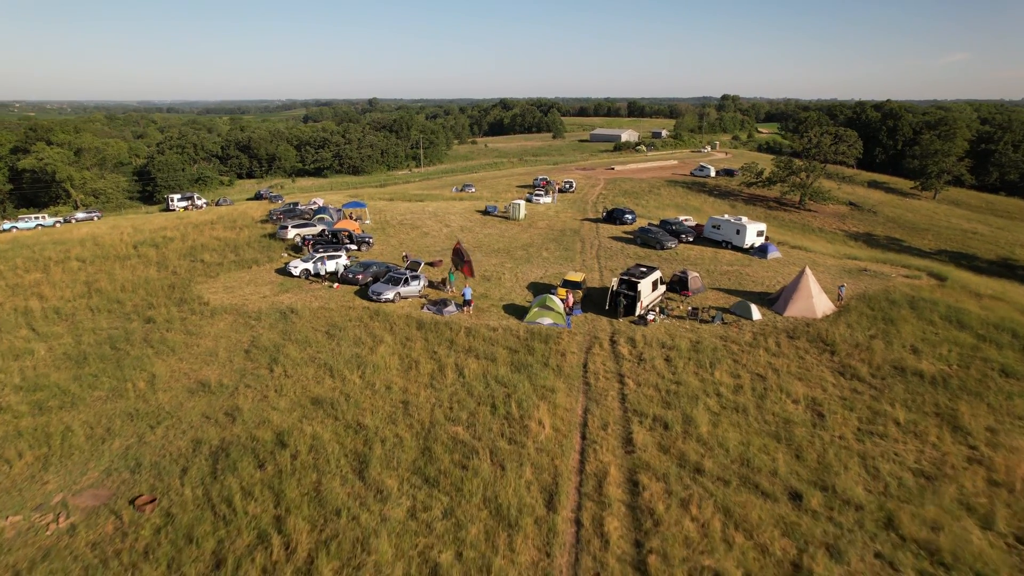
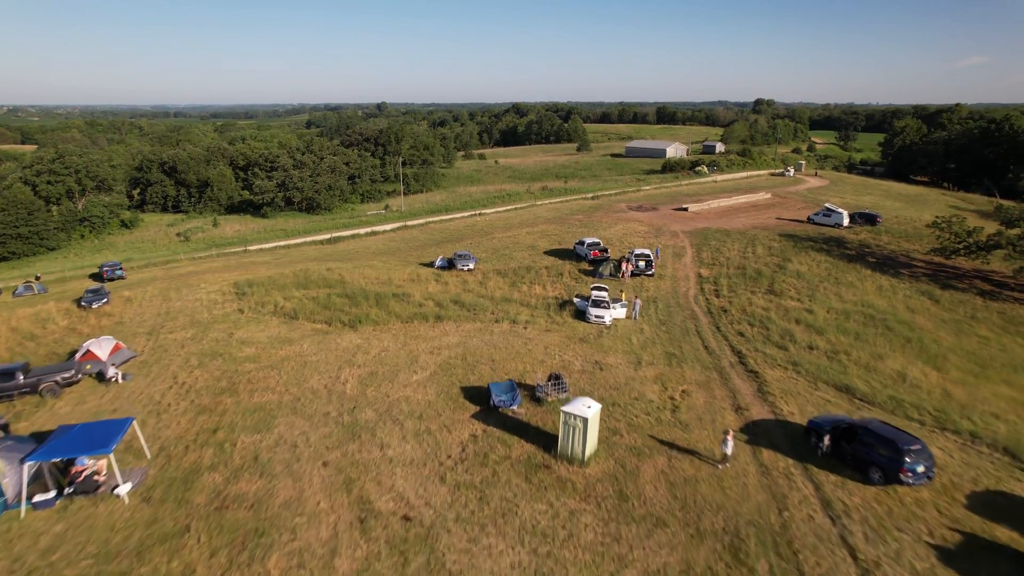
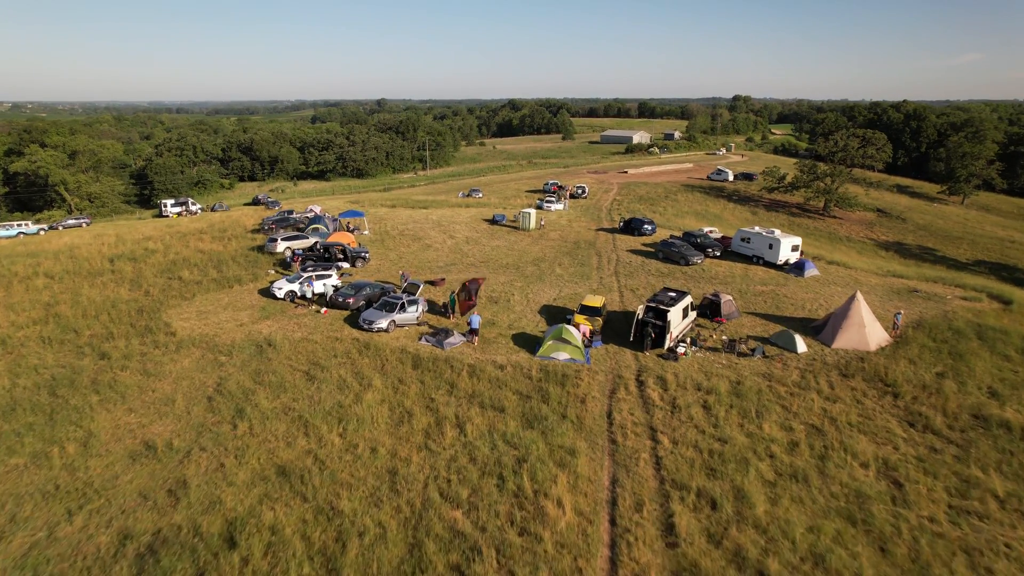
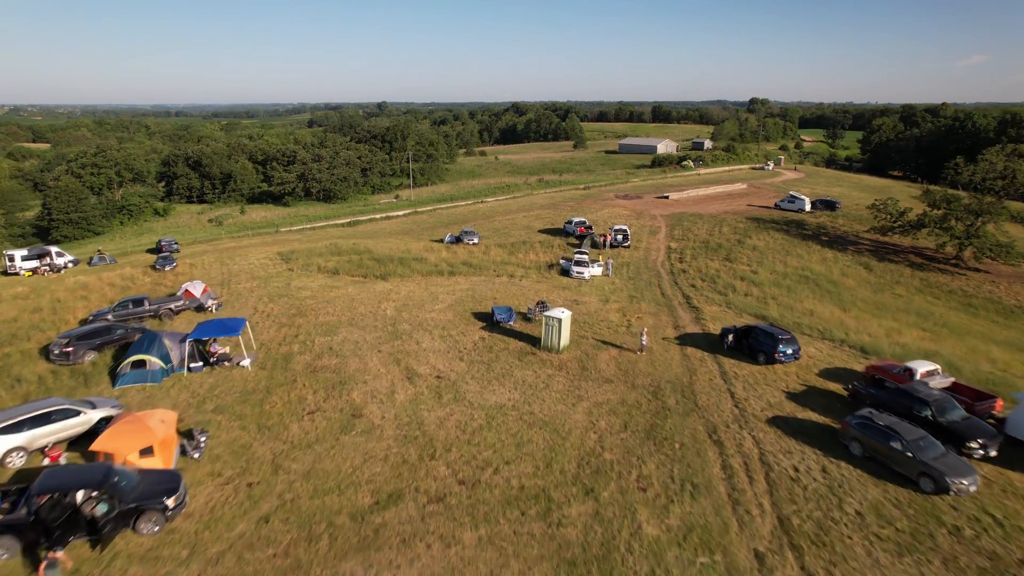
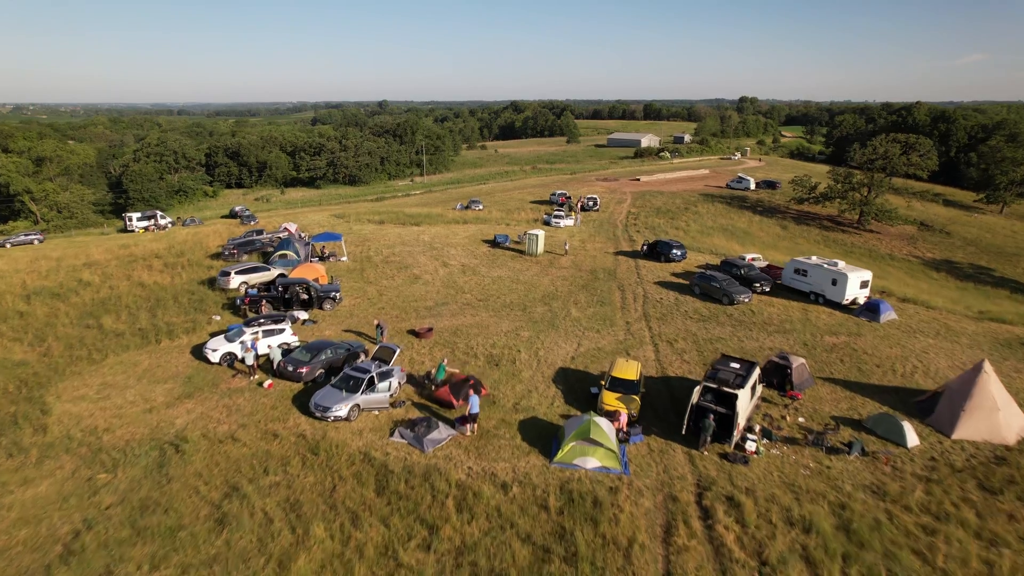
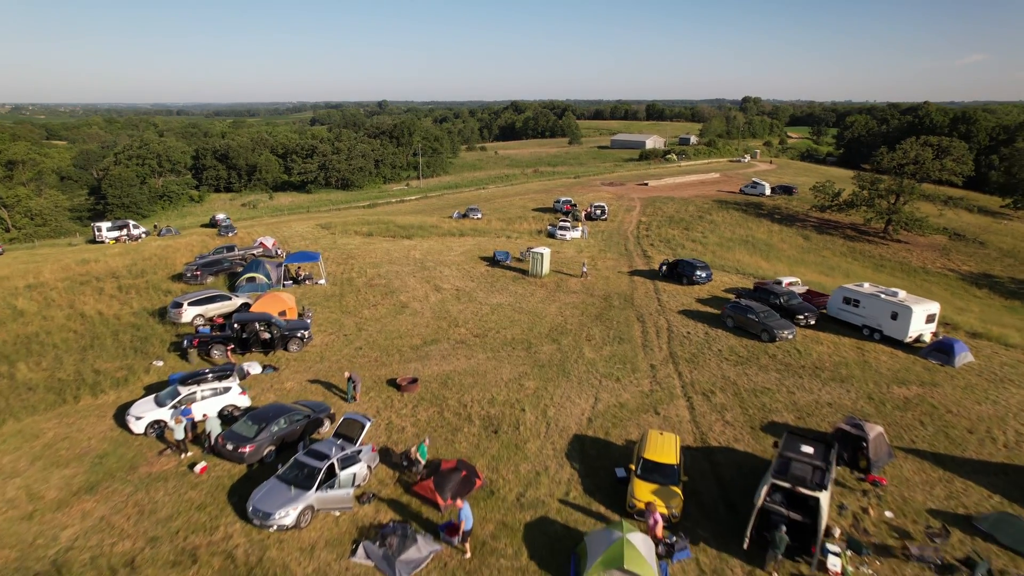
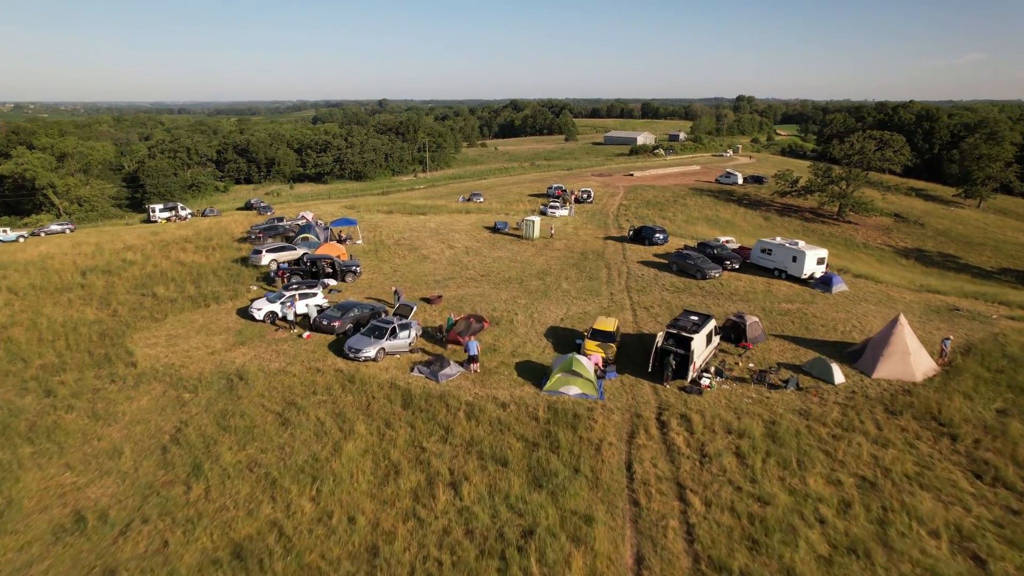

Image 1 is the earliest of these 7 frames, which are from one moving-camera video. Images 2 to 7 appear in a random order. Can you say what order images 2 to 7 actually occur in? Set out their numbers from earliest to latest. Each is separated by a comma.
3, 7, 5, 6, 4, 2
